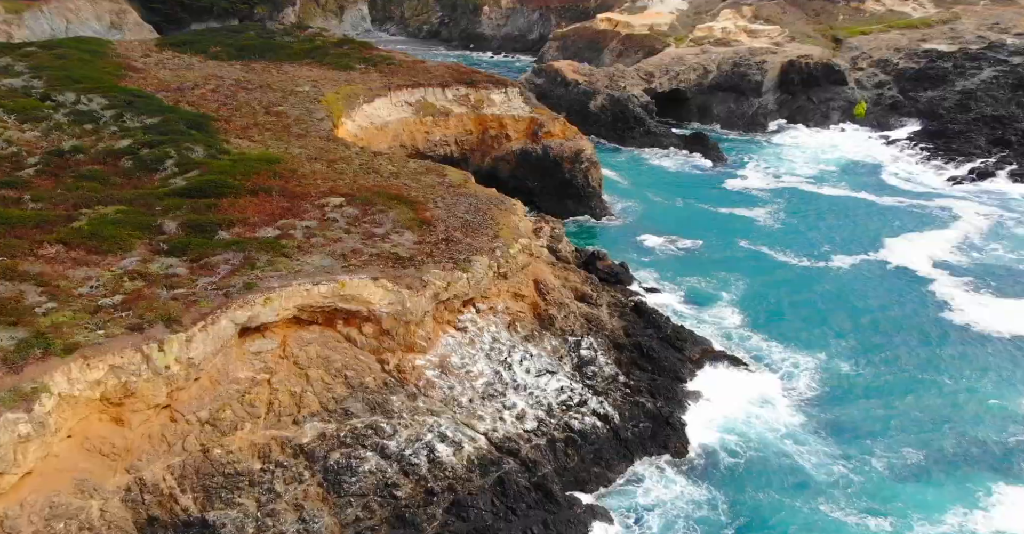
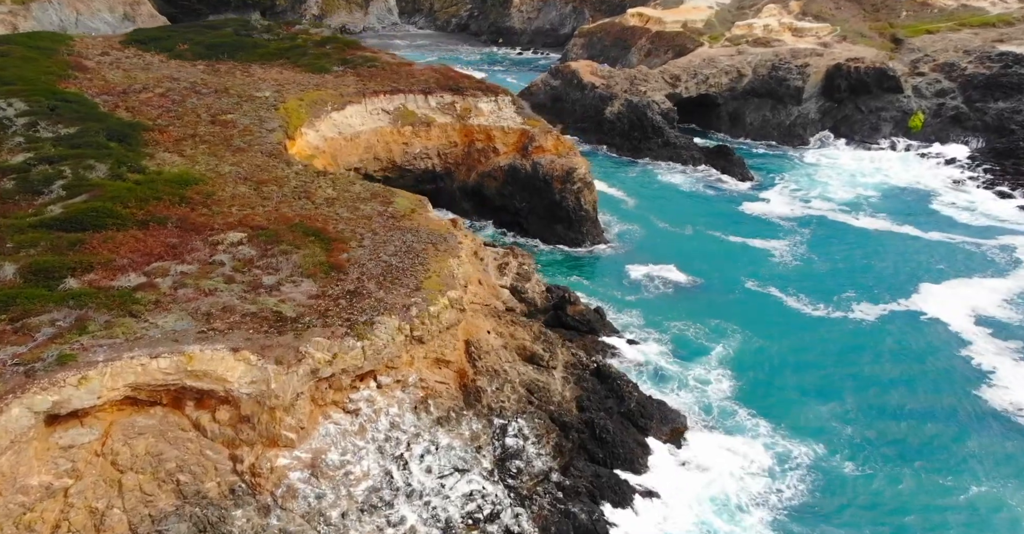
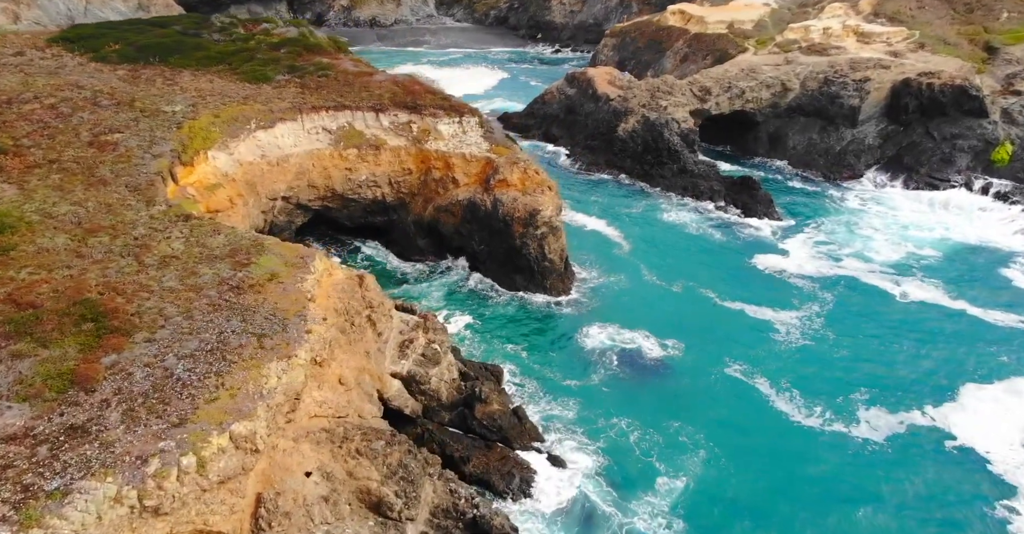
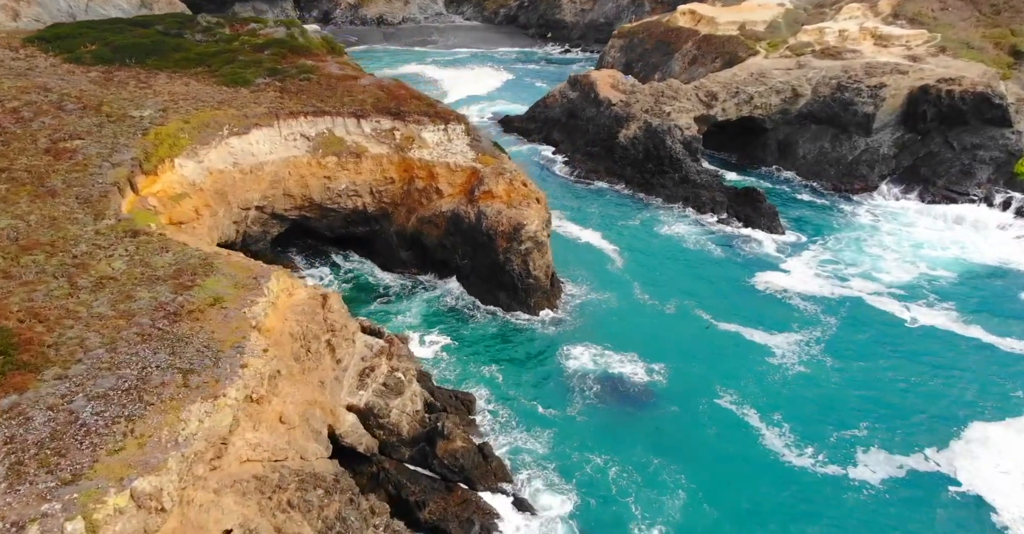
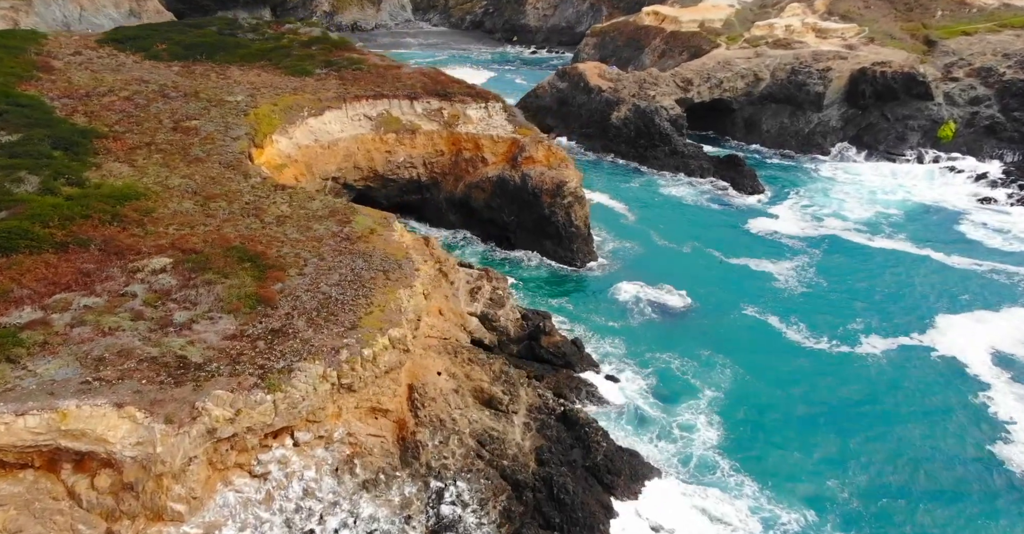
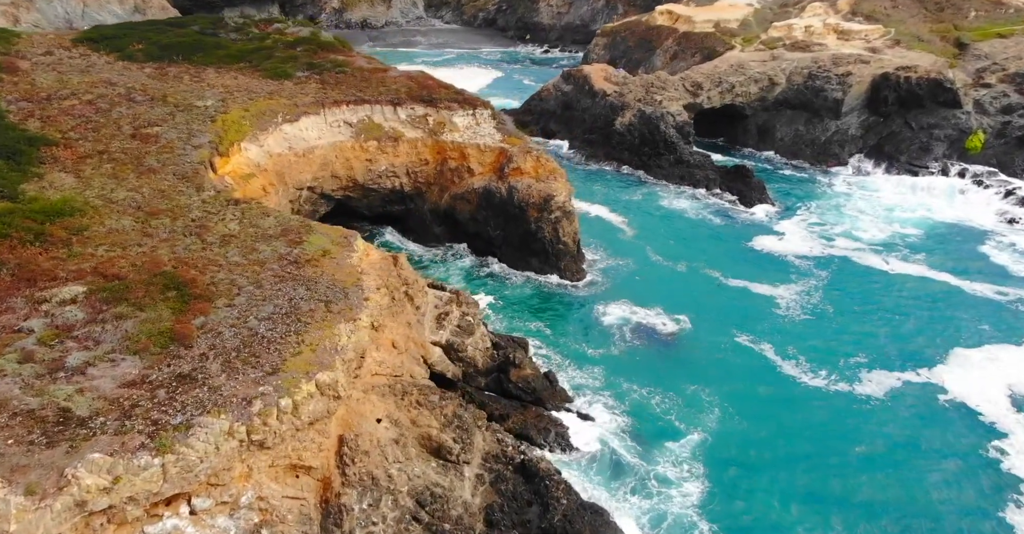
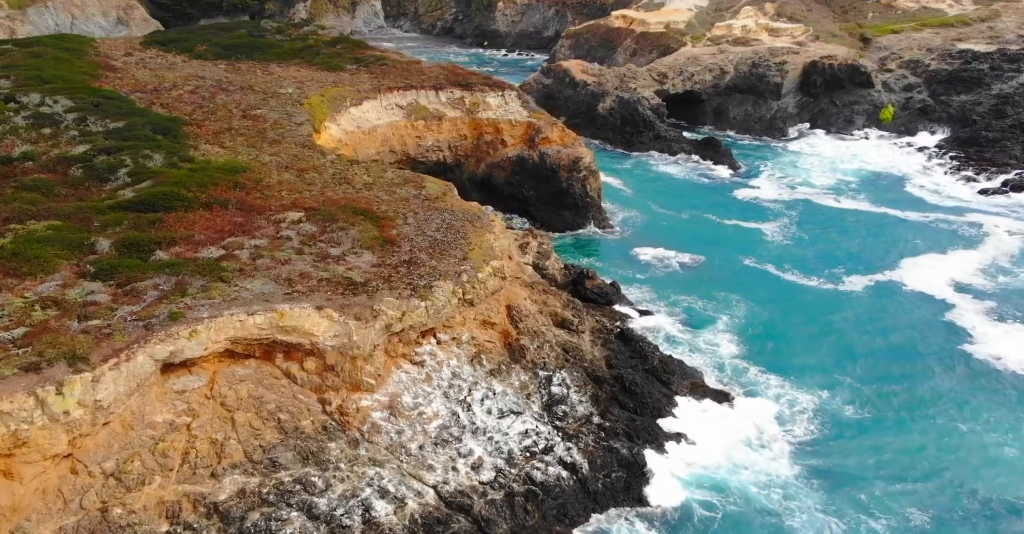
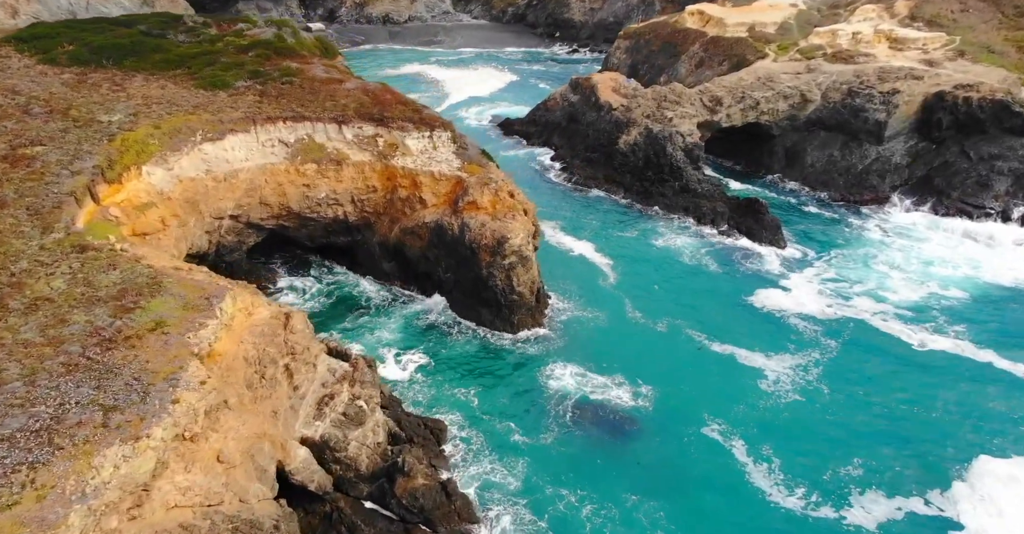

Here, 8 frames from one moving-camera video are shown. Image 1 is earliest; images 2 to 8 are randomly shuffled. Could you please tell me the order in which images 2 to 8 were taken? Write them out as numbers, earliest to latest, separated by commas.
7, 2, 5, 6, 3, 4, 8
